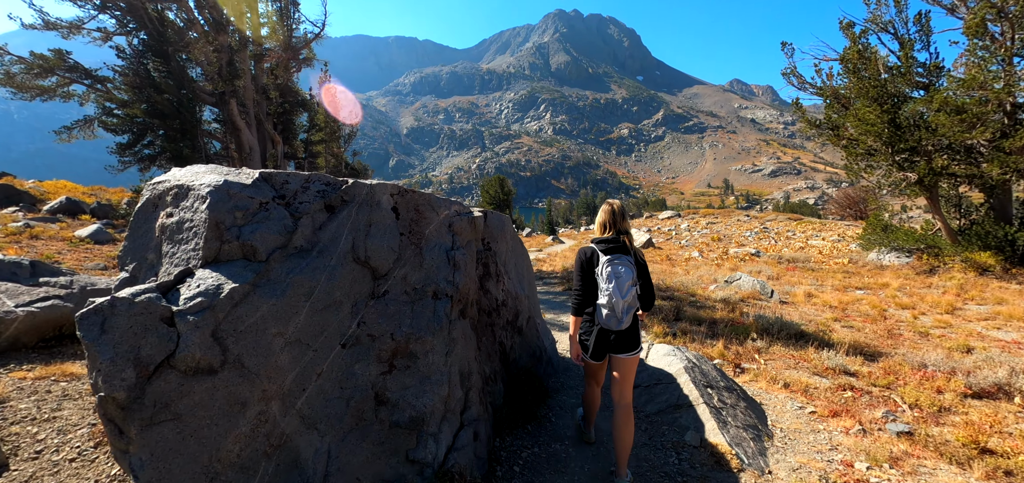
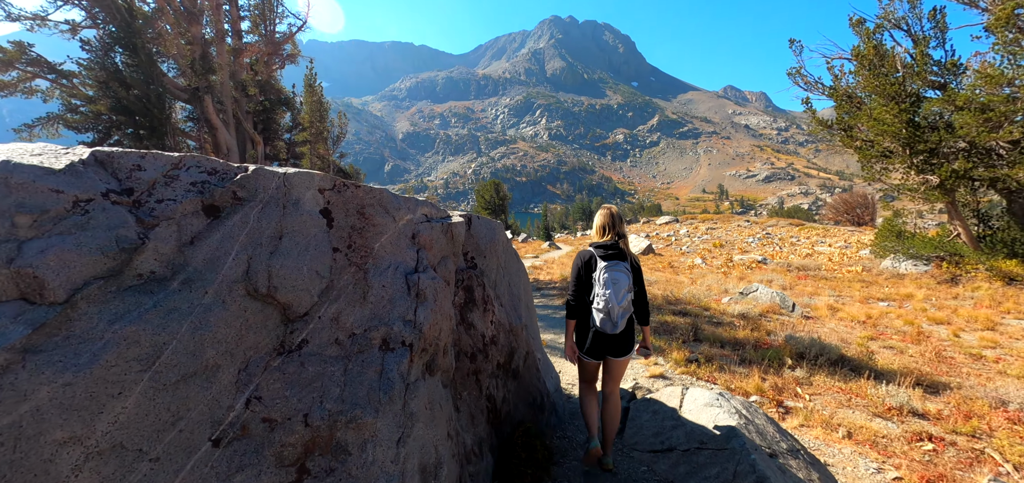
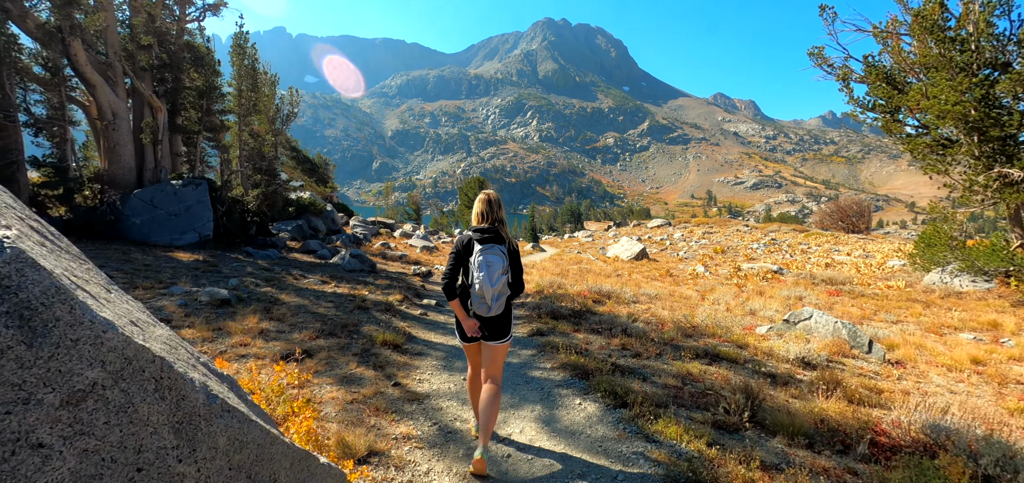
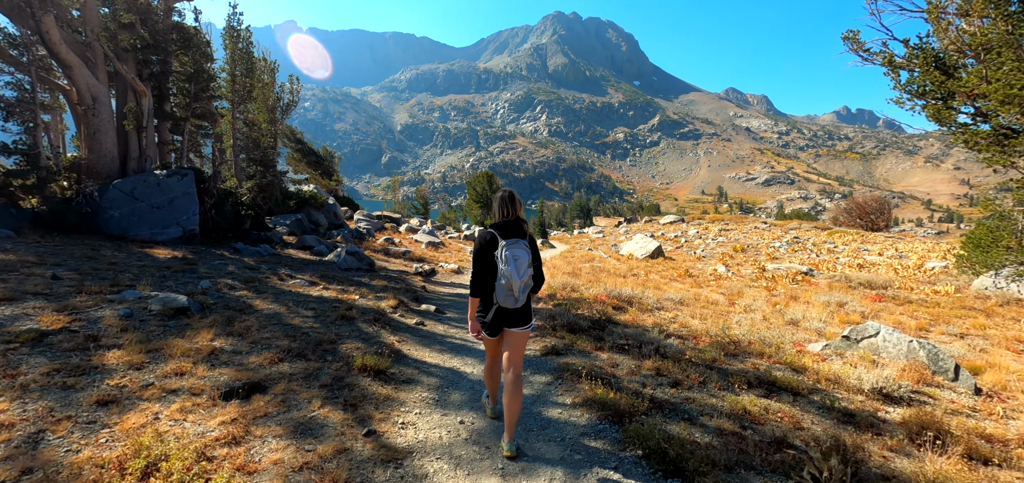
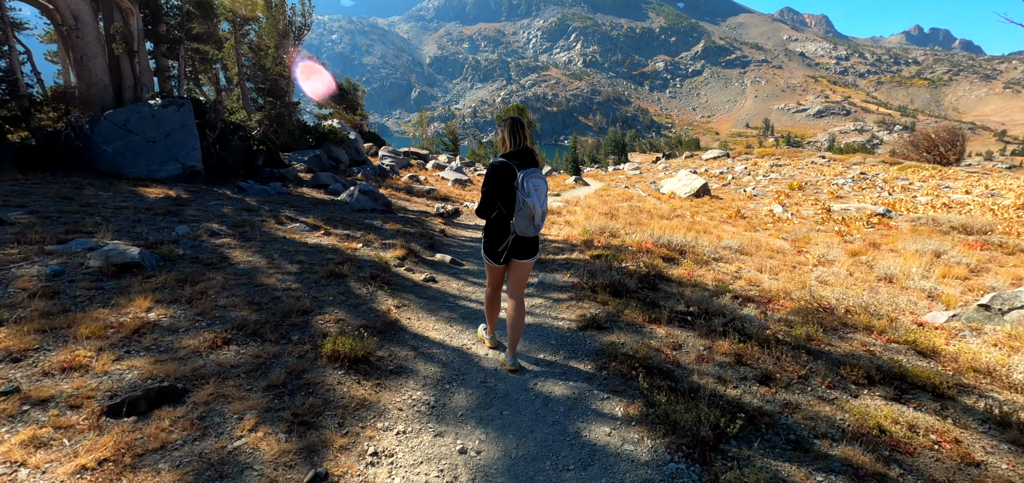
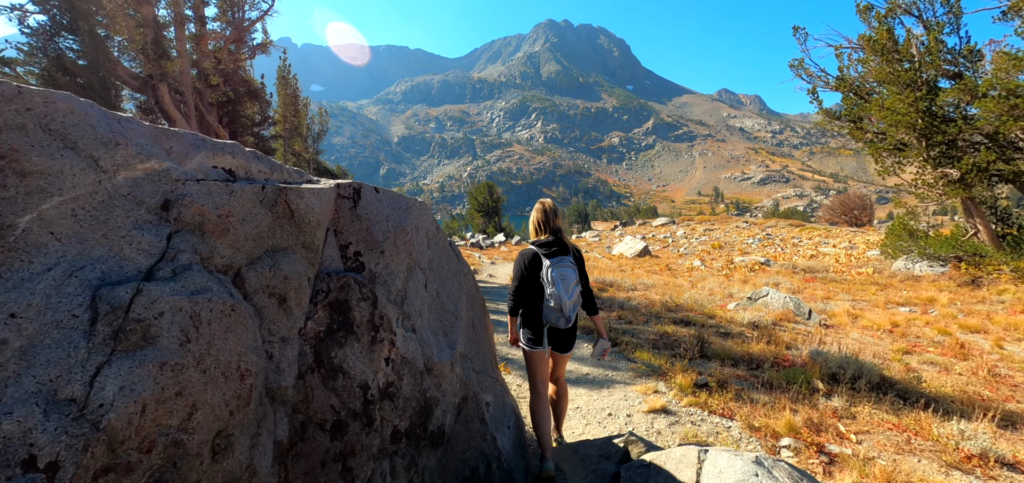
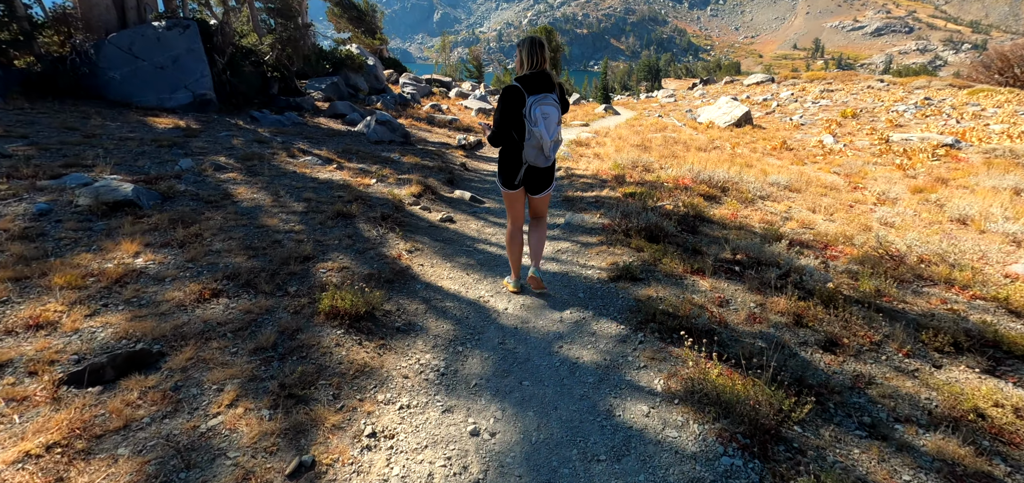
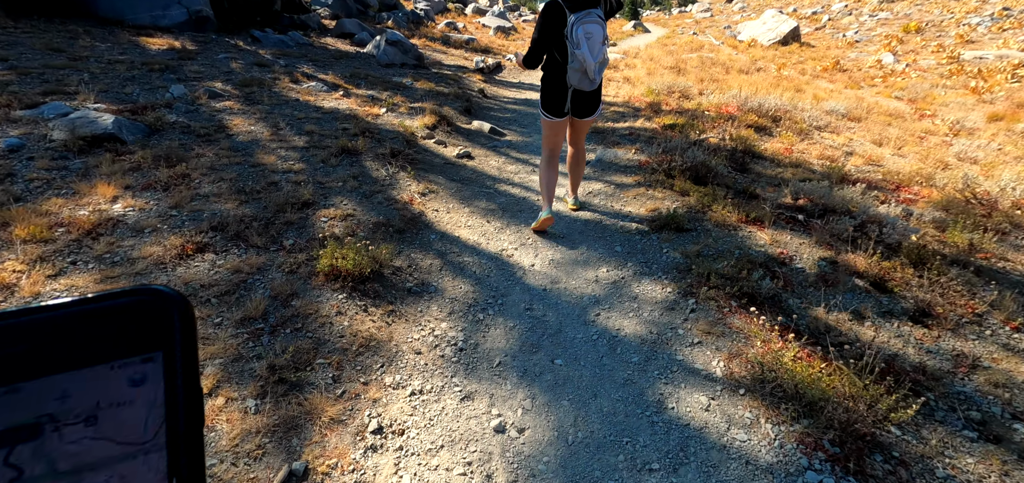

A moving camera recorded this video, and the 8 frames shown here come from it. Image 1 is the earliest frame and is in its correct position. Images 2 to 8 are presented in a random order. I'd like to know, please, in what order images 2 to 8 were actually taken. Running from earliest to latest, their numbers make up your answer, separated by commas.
2, 6, 3, 4, 5, 7, 8
